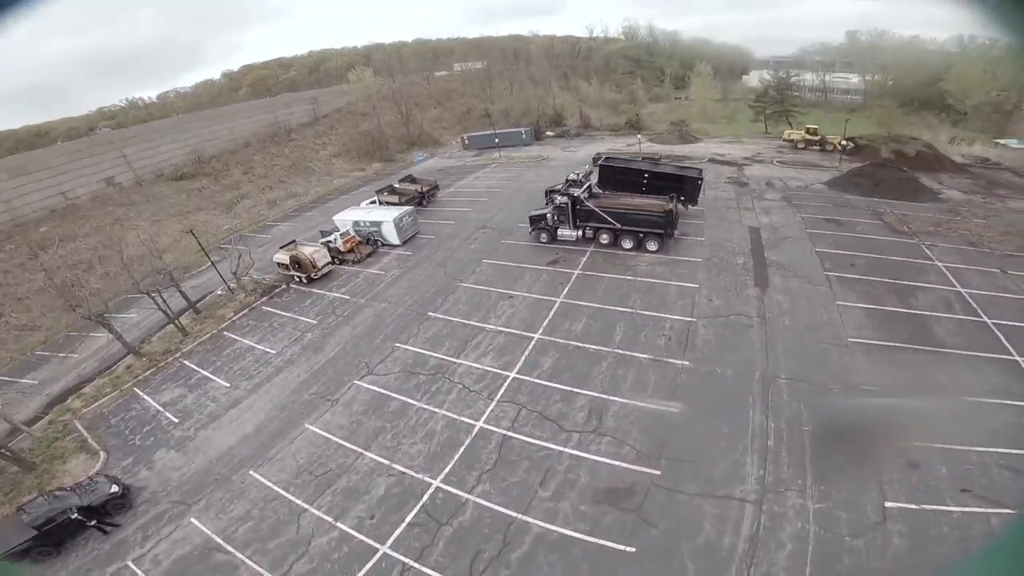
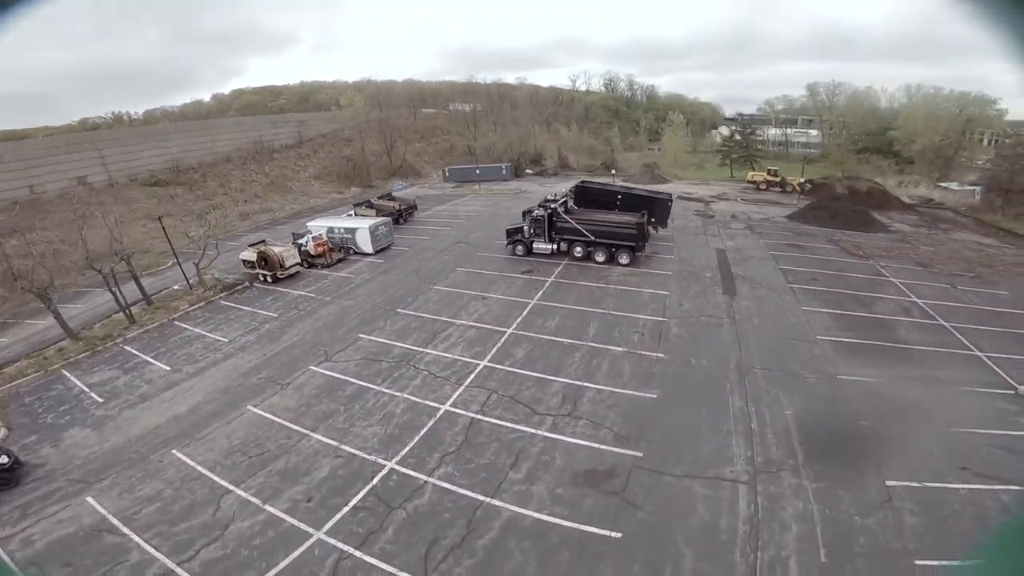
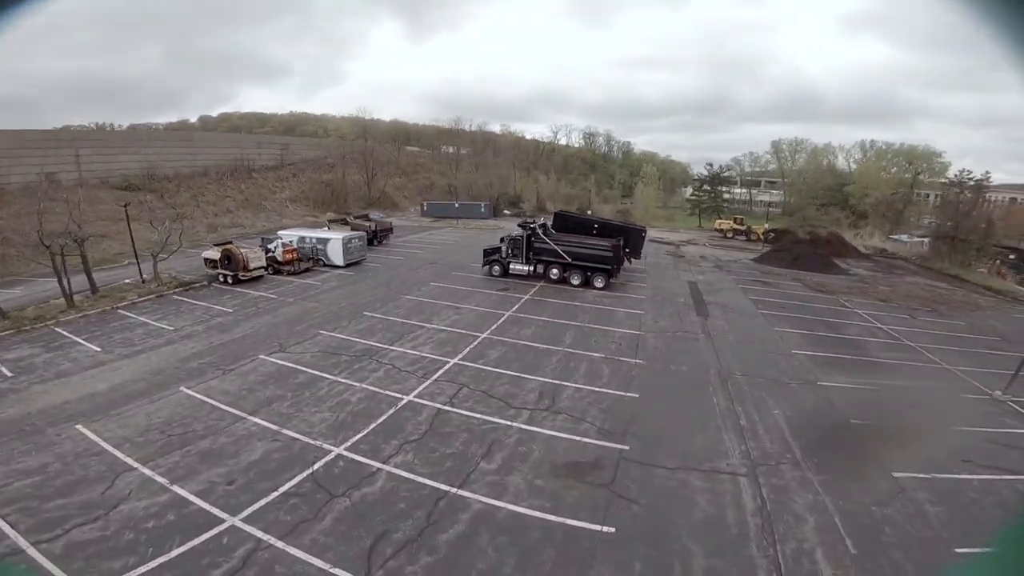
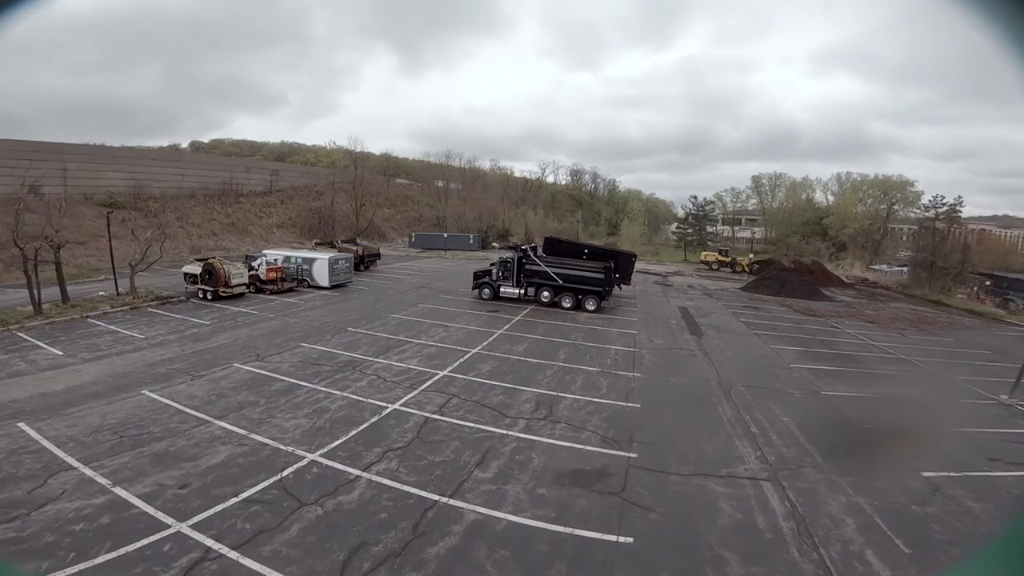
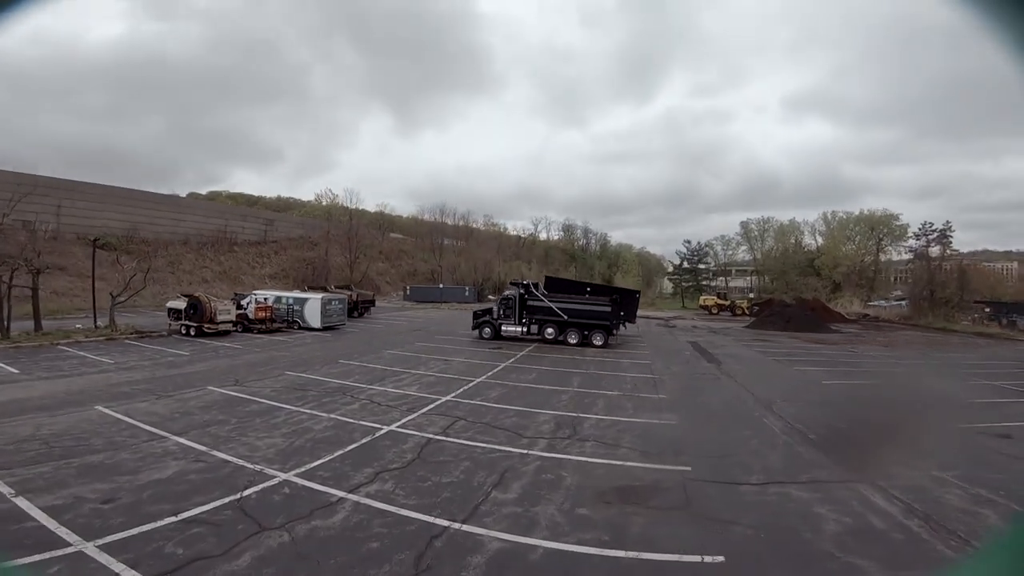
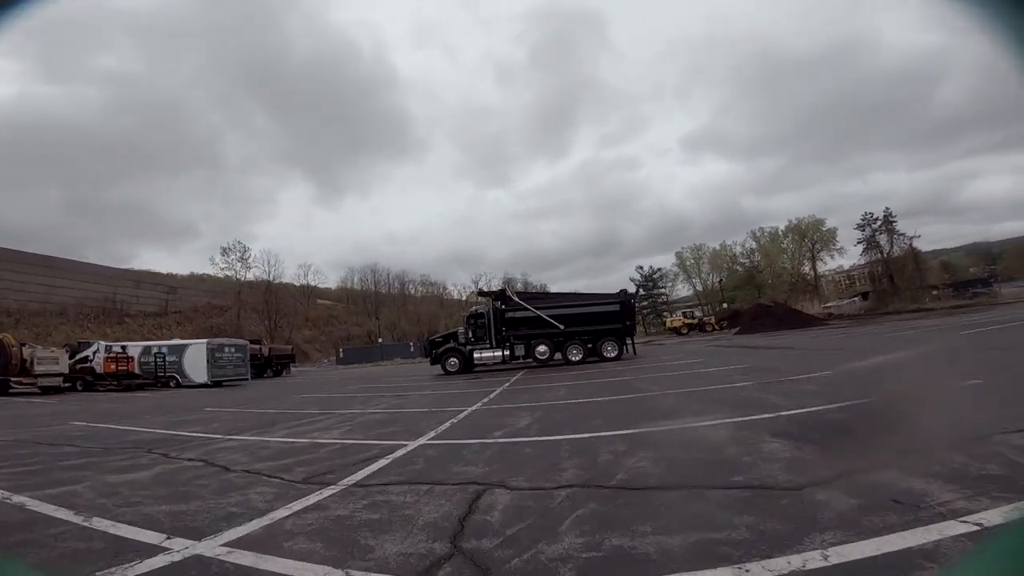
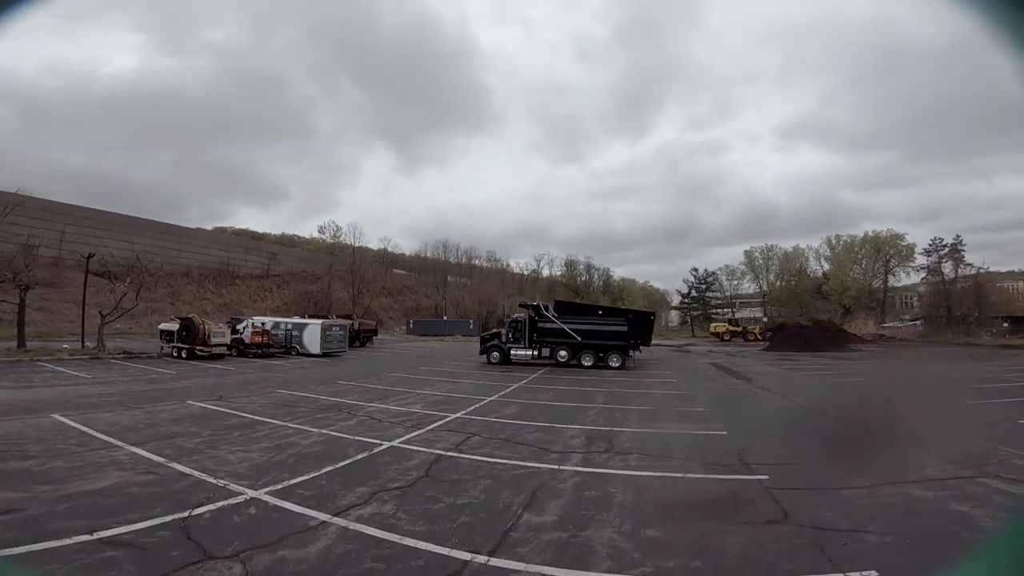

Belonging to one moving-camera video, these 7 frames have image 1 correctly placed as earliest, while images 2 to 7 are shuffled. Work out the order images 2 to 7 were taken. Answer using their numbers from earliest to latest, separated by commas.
2, 3, 4, 5, 7, 6
